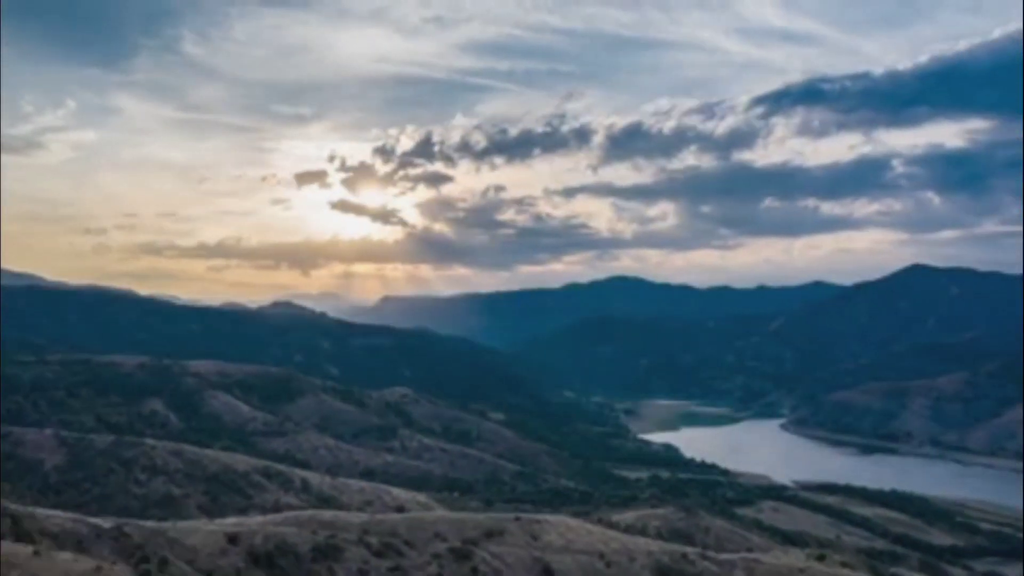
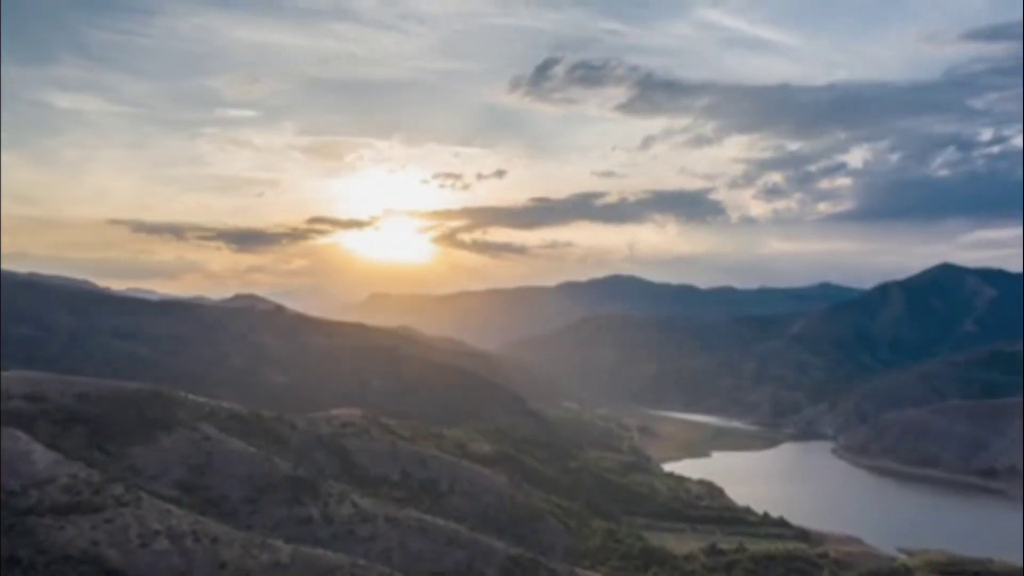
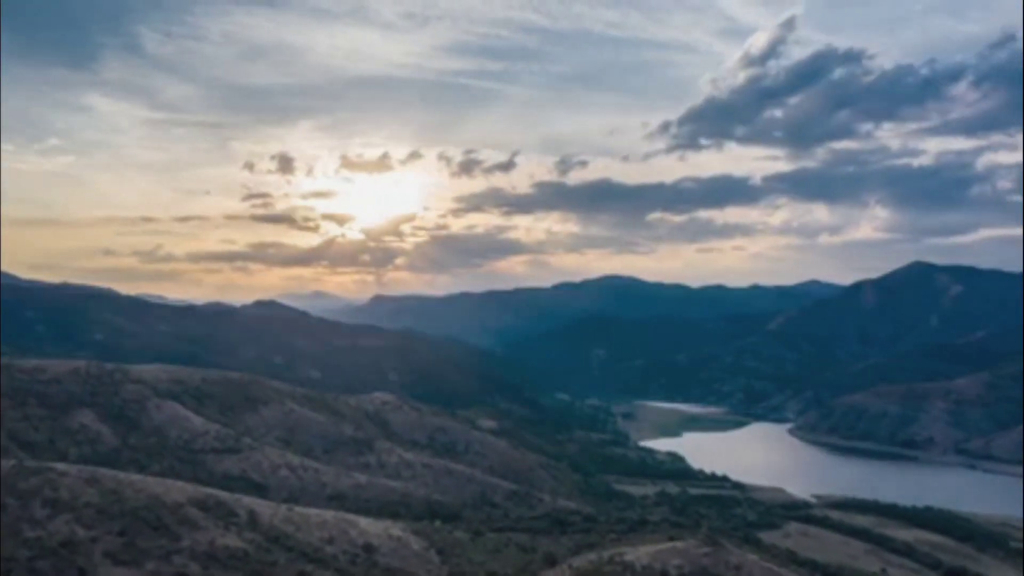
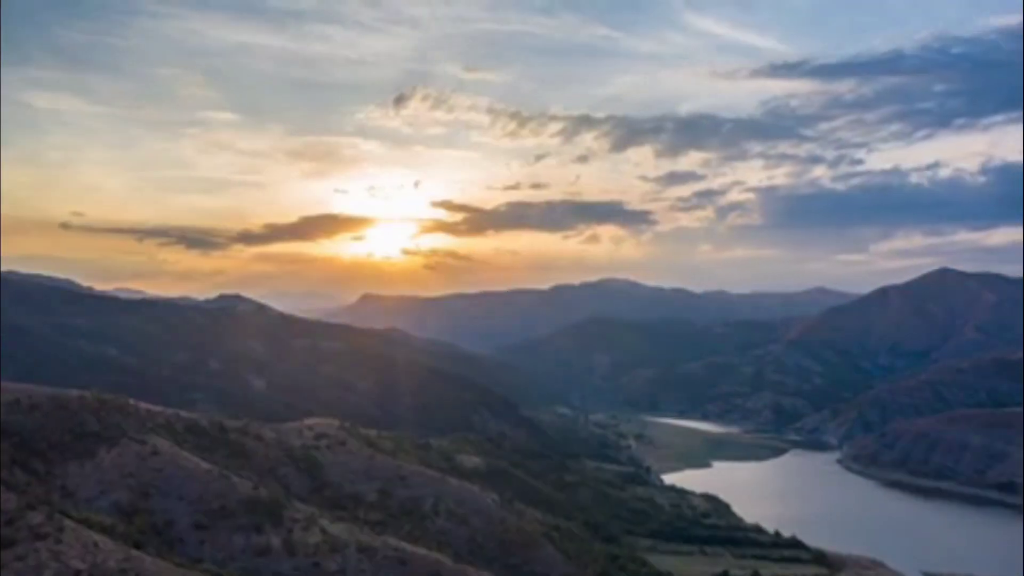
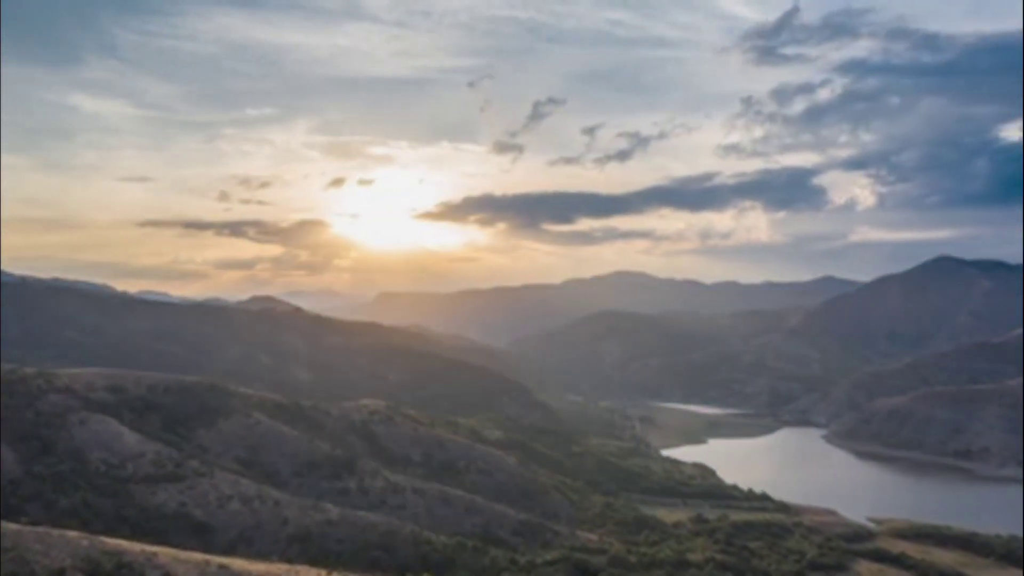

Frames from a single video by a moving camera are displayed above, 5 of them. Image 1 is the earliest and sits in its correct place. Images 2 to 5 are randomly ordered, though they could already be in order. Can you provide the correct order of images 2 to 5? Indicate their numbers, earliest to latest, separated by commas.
3, 5, 2, 4
